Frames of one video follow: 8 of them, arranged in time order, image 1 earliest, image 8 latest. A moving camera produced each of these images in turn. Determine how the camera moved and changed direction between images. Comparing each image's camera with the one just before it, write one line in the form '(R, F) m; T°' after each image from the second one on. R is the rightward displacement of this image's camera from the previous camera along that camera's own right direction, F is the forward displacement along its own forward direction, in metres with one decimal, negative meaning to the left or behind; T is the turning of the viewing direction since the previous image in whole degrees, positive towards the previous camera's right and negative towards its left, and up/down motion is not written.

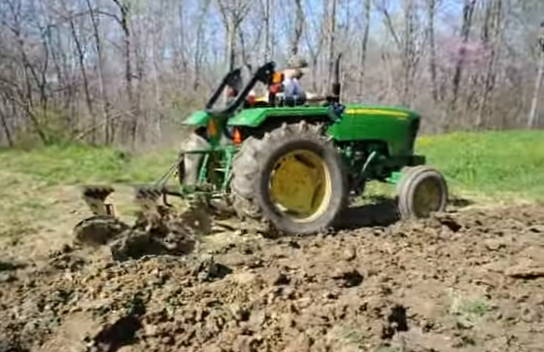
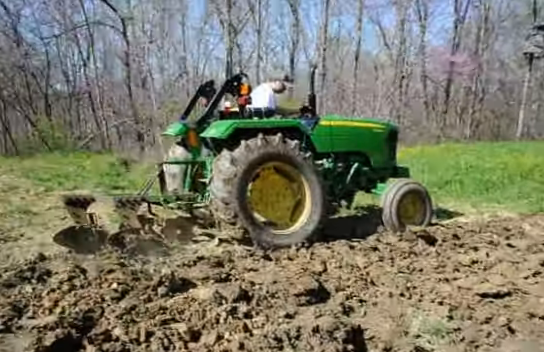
(+0.2, +0.1) m; 0°
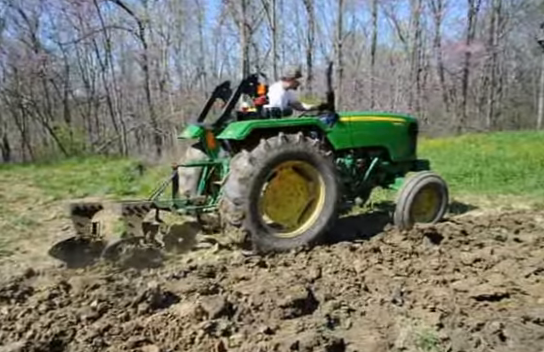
(+0.3, +0.1) m; -3°
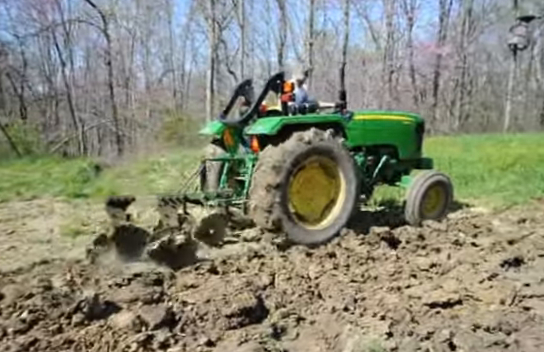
(+0.2, +0.1) m; +3°
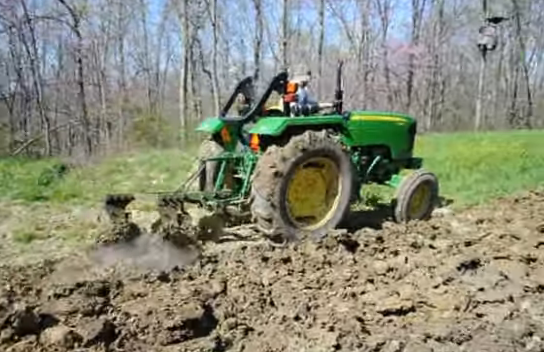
(+0.2, +0.1) m; +3°
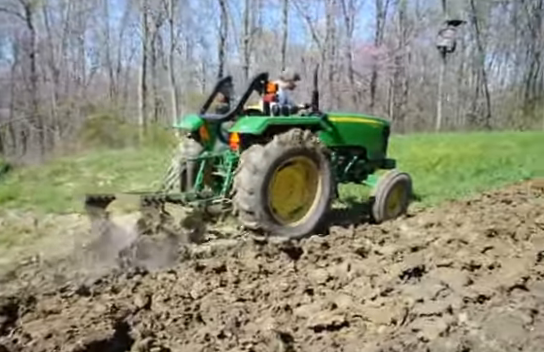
(+0.3, +0.2) m; +4°
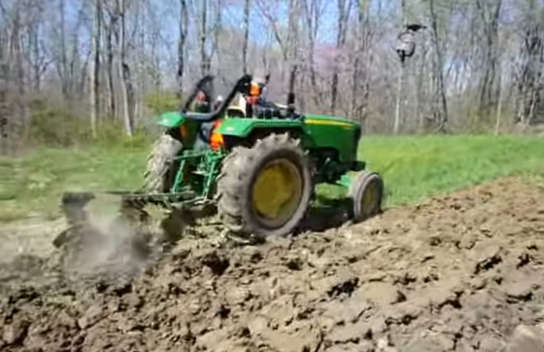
(+0.4, +0.3) m; +4°
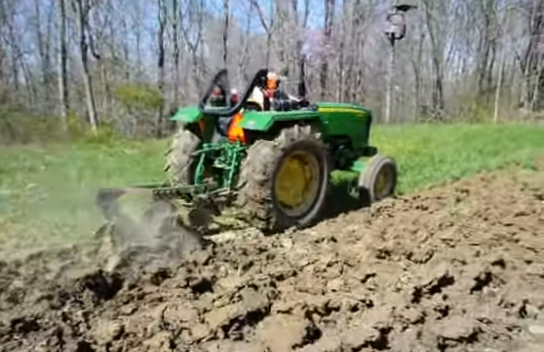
(+0.8, +0.7) m; -2°
